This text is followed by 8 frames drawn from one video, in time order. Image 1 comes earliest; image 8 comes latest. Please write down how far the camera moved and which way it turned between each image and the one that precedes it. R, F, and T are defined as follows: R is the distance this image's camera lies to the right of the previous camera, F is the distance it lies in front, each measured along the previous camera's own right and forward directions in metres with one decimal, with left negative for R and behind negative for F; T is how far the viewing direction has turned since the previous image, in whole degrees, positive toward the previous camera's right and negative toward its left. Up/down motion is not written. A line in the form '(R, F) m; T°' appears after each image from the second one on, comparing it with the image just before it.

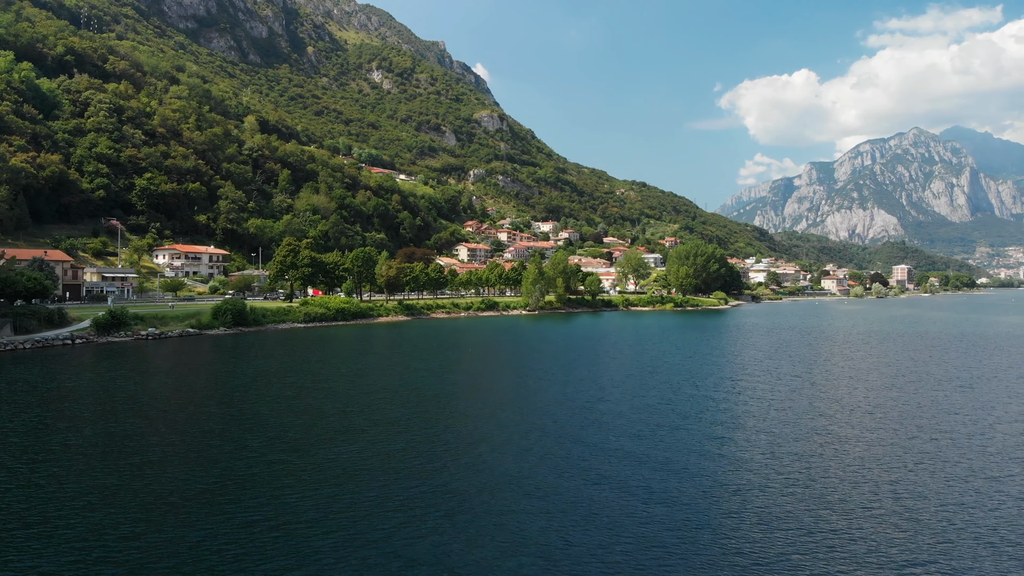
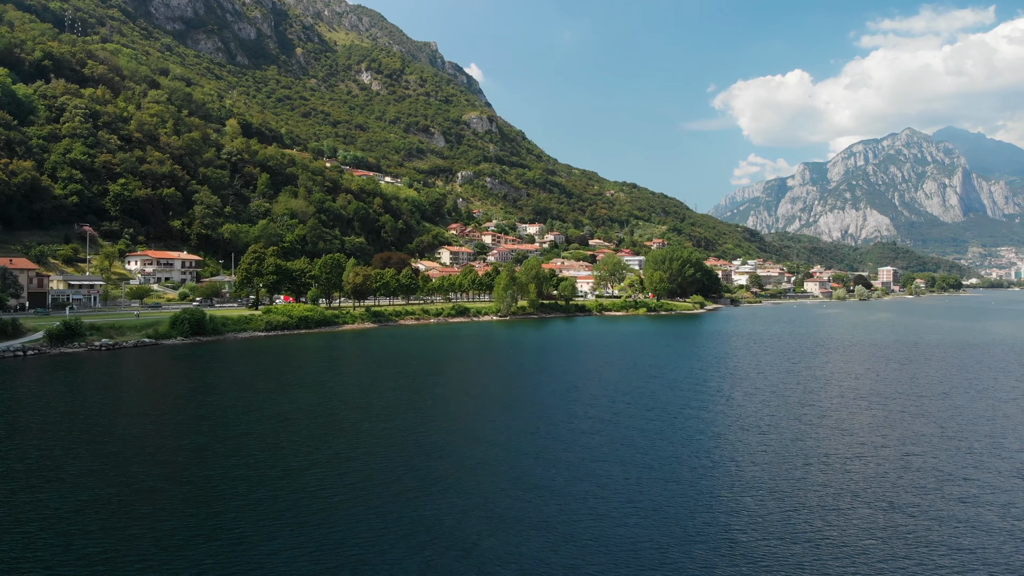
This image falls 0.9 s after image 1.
(+3.1, -0.4) m; 0°
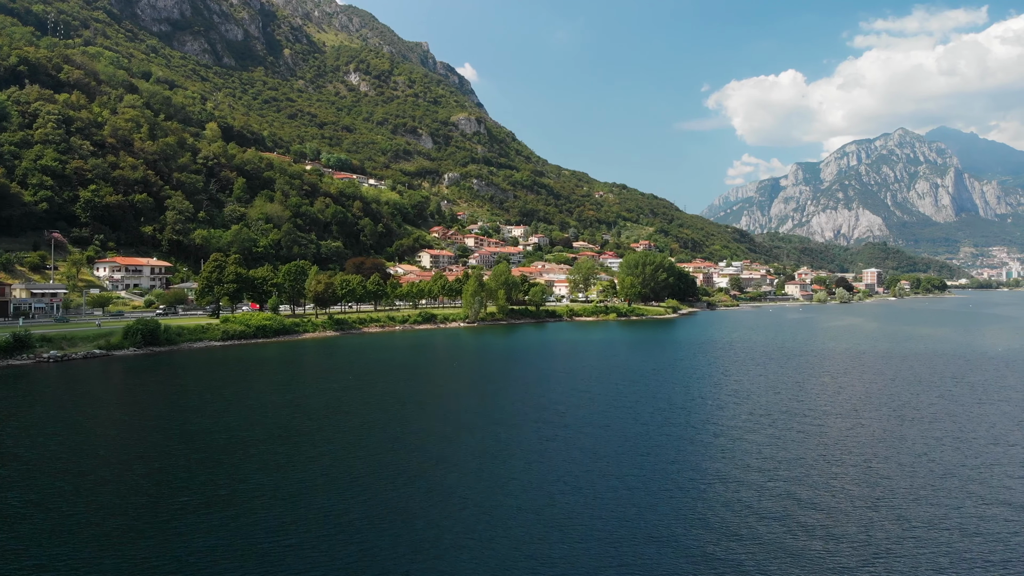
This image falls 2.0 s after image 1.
(+3.6, -0.4) m; 0°
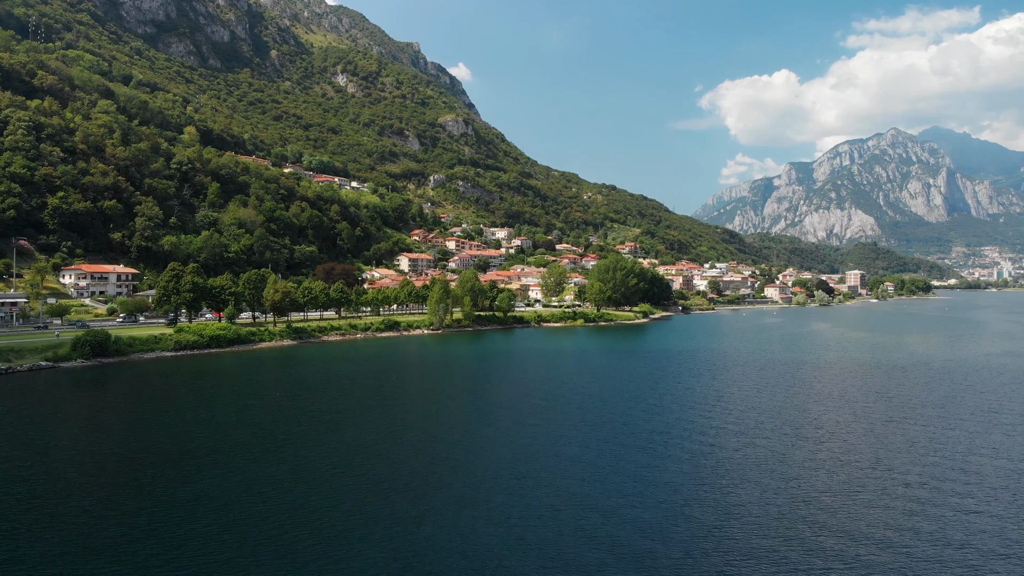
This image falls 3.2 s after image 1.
(+4.1, -0.5) m; 0°
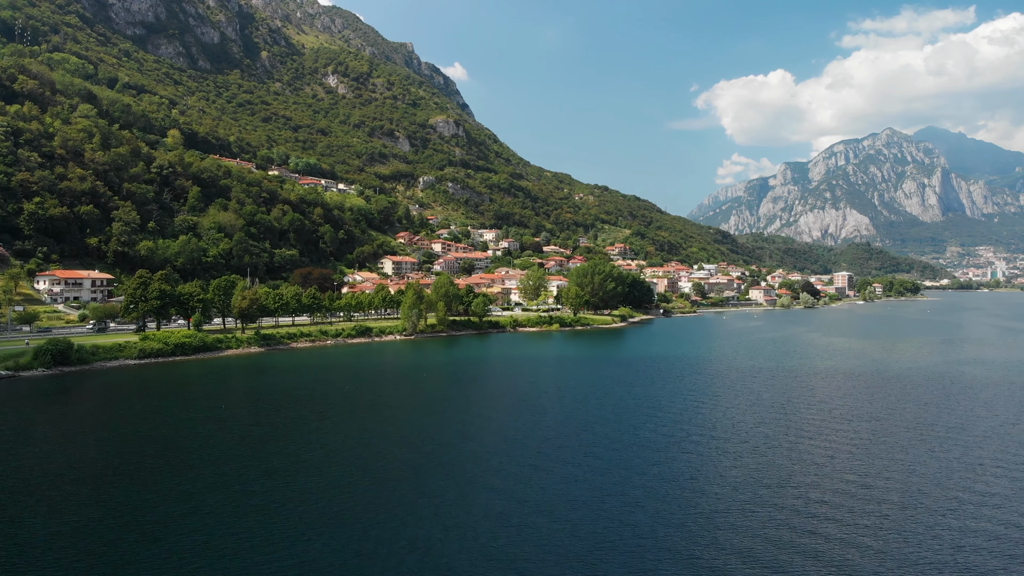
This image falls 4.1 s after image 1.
(+3.2, -0.3) m; 0°
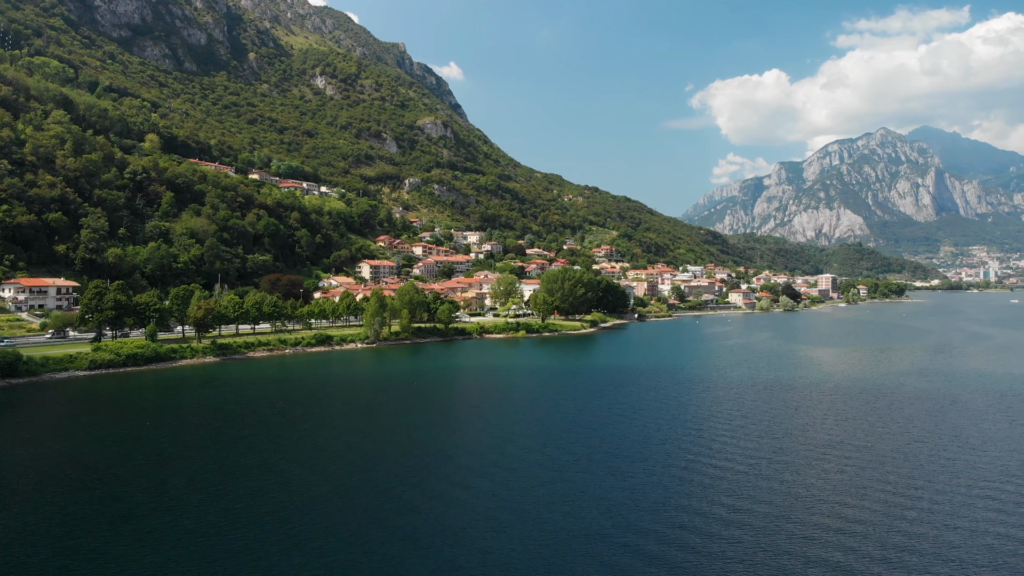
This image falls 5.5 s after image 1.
(+4.5, -0.4) m; 0°
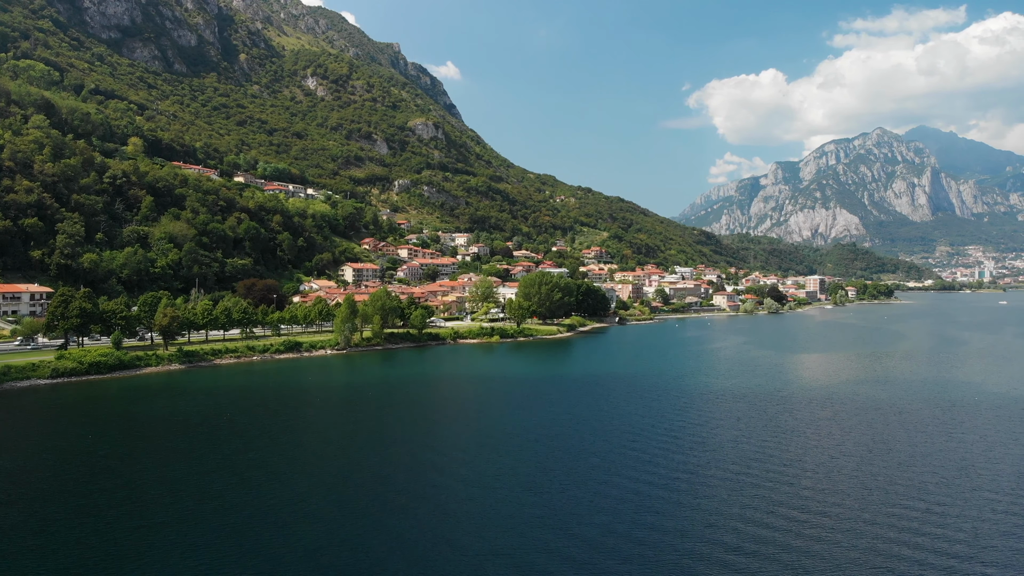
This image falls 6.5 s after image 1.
(+3.6, -0.3) m; 0°
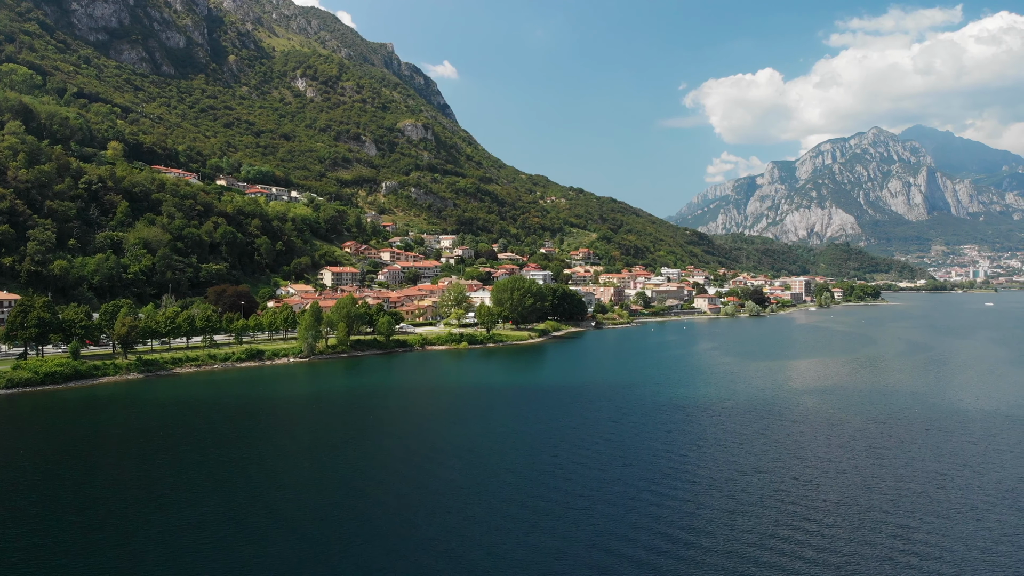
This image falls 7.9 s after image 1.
(+4.5, -0.4) m; 0°
